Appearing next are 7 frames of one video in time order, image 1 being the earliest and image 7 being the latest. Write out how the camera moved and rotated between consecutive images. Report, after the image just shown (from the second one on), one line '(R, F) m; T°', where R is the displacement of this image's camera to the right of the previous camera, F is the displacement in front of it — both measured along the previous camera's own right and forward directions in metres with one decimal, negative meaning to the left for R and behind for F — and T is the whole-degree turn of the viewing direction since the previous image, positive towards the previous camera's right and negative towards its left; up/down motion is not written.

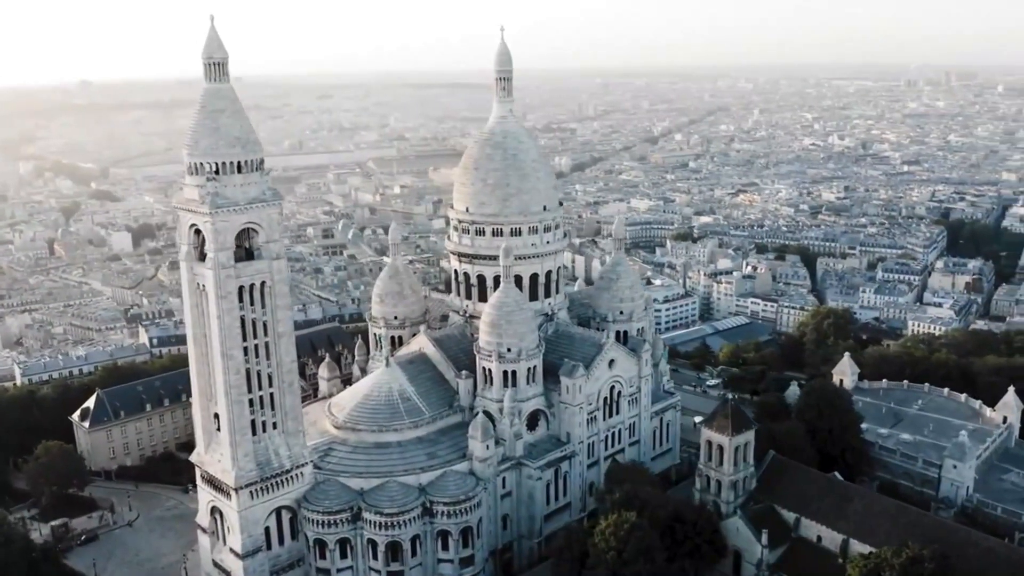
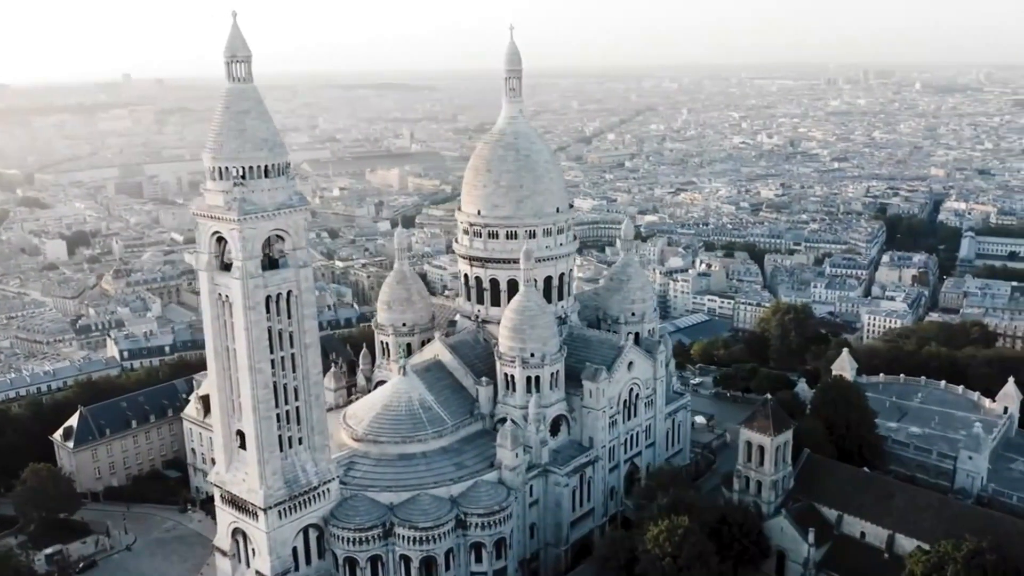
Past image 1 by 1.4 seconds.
(-5.8, +1.5) m; +5°
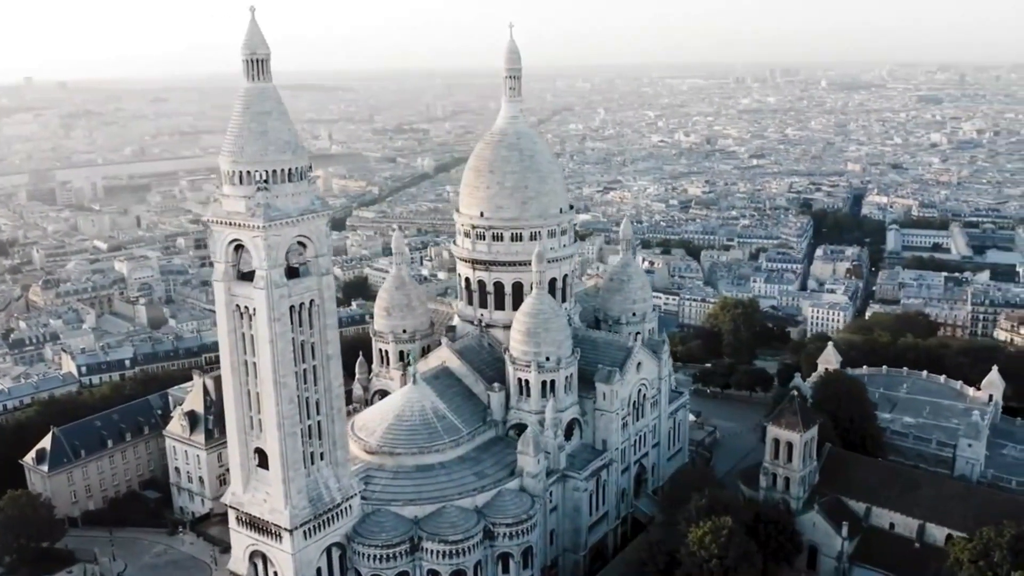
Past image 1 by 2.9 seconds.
(-5.9, +1.5) m; +5°
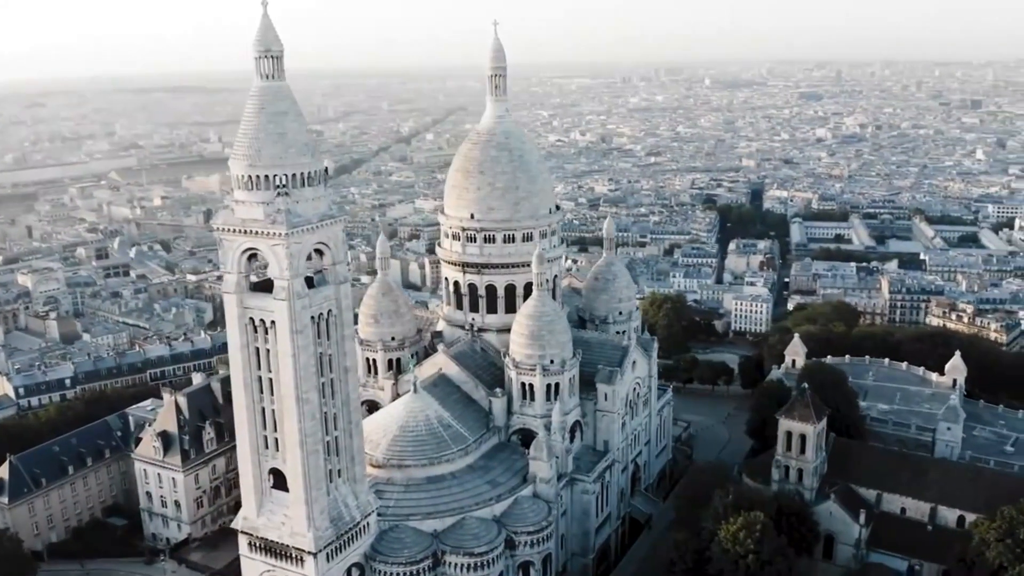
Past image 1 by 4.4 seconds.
(-6.4, +1.5) m; +7°
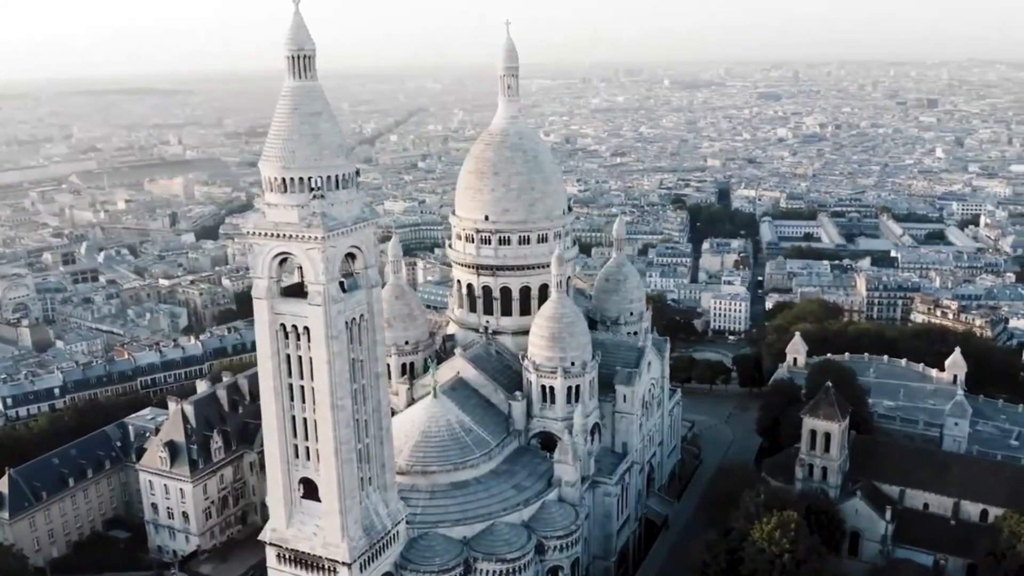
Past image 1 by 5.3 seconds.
(-3.5, +0.6) m; +3°
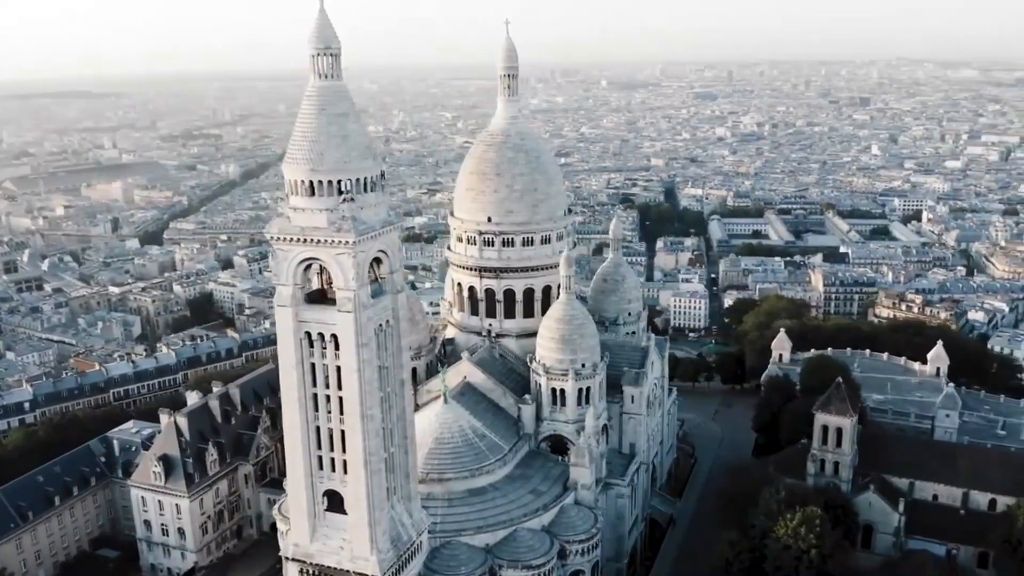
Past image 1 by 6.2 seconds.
(-4.1, +0.8) m; +4°
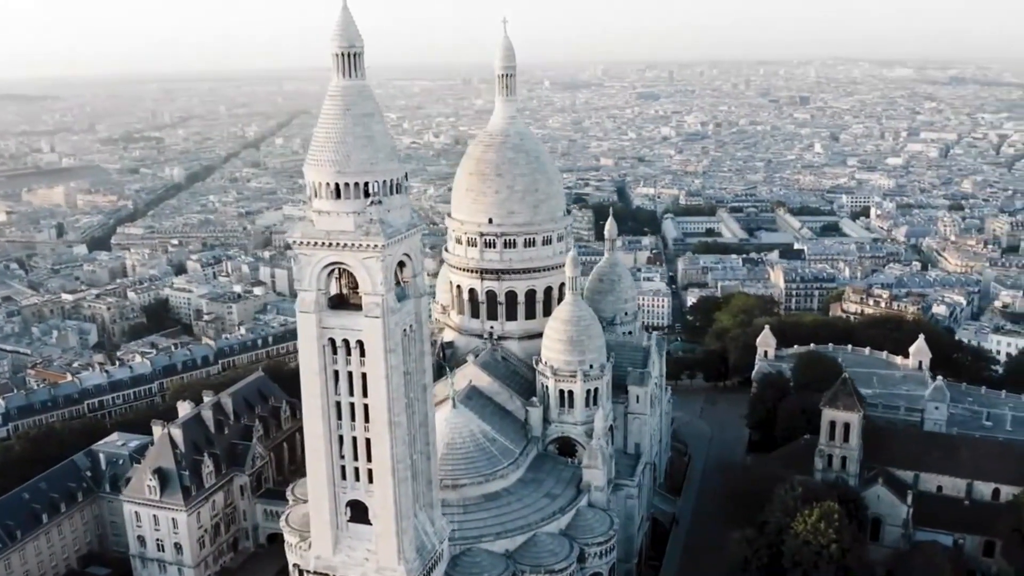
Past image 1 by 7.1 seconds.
(-3.6, +0.7) m; +4°
